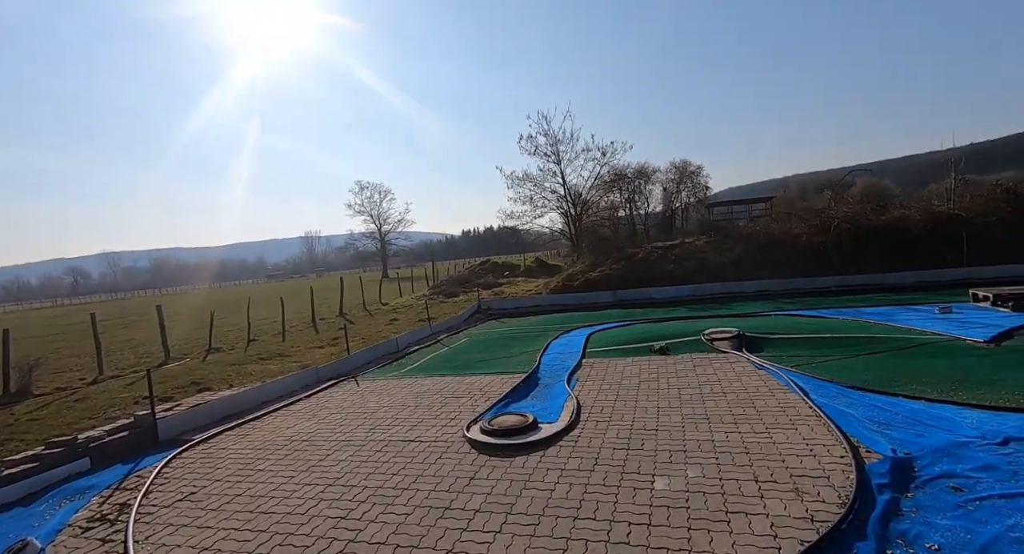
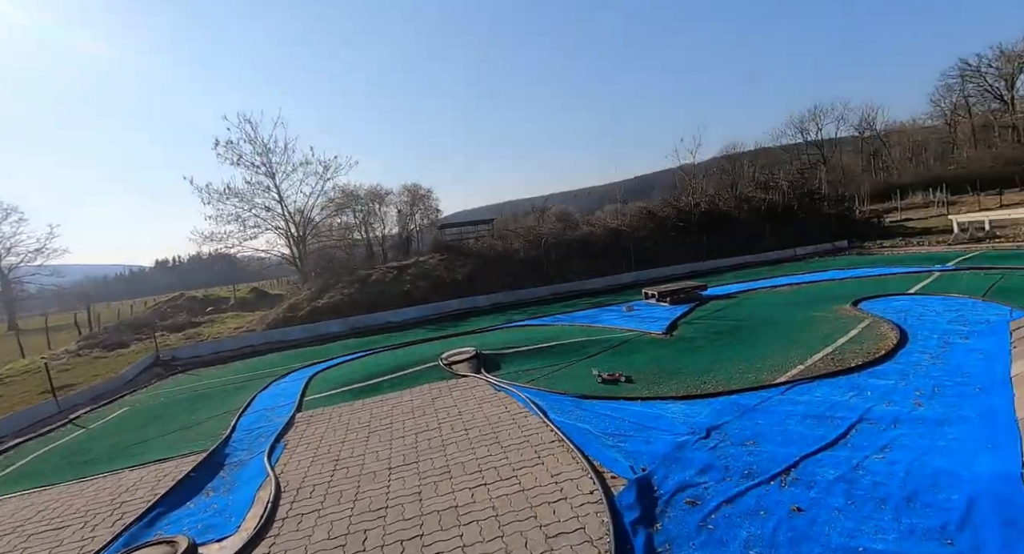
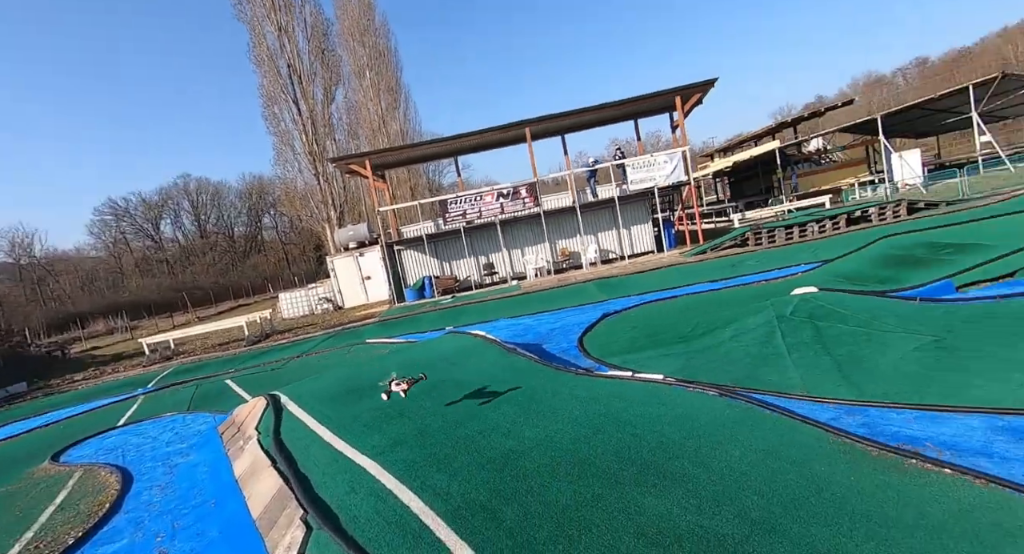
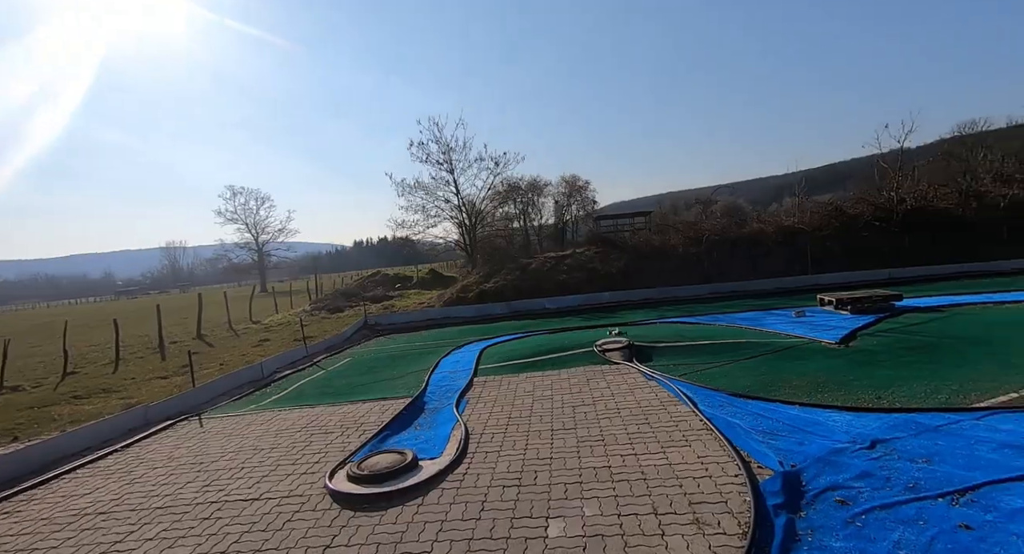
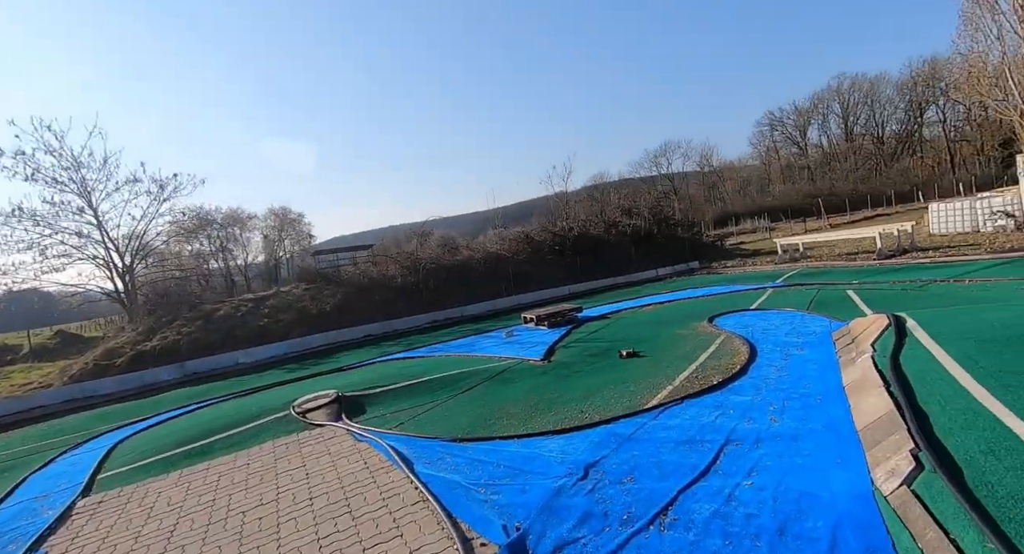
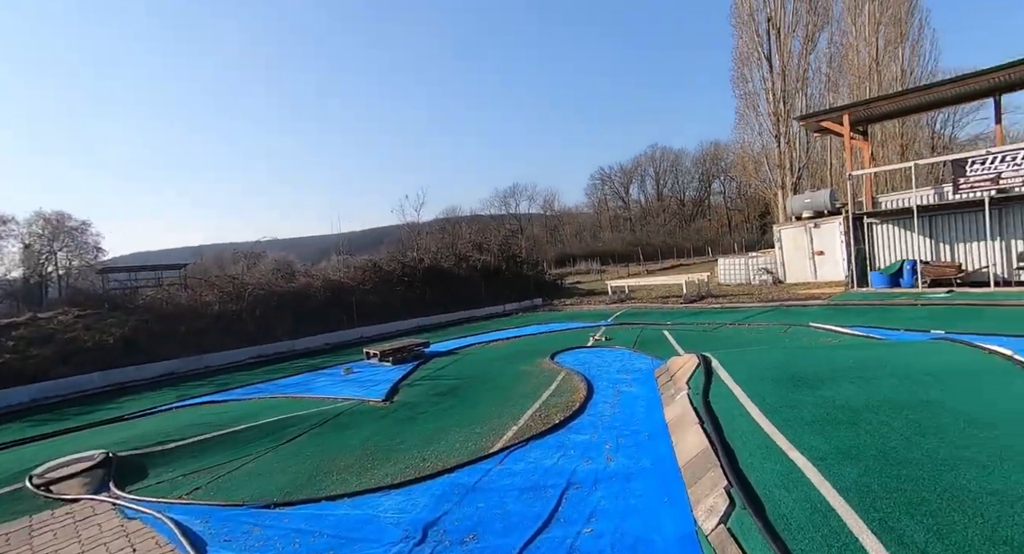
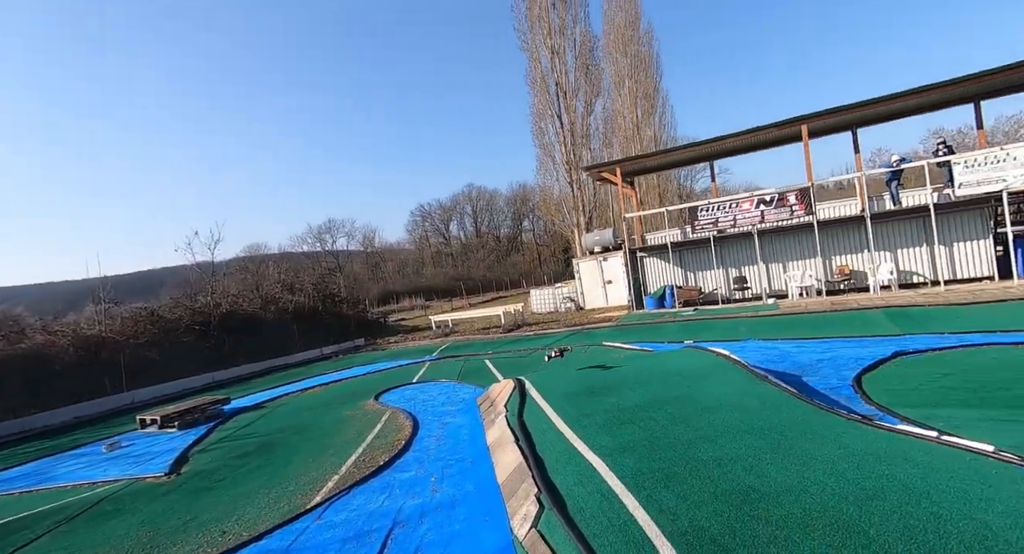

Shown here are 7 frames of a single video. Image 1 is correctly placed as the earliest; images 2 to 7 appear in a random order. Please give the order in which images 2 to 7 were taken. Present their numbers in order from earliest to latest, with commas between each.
4, 2, 5, 6, 7, 3
